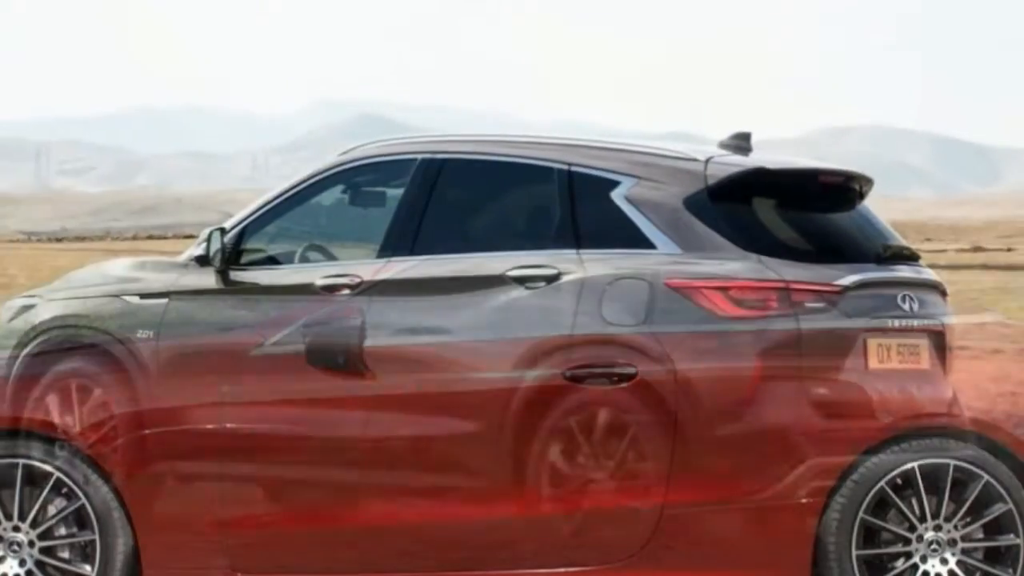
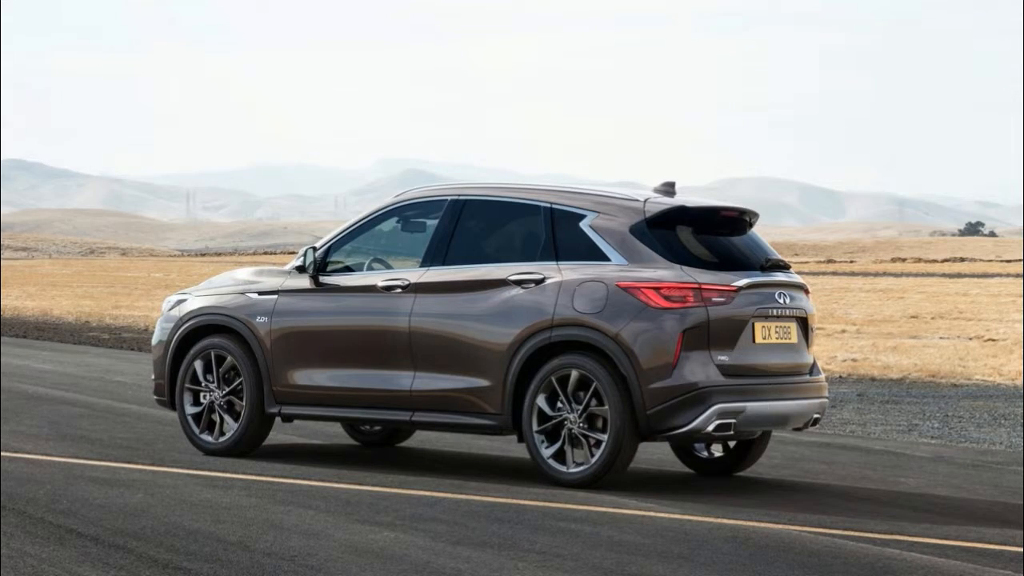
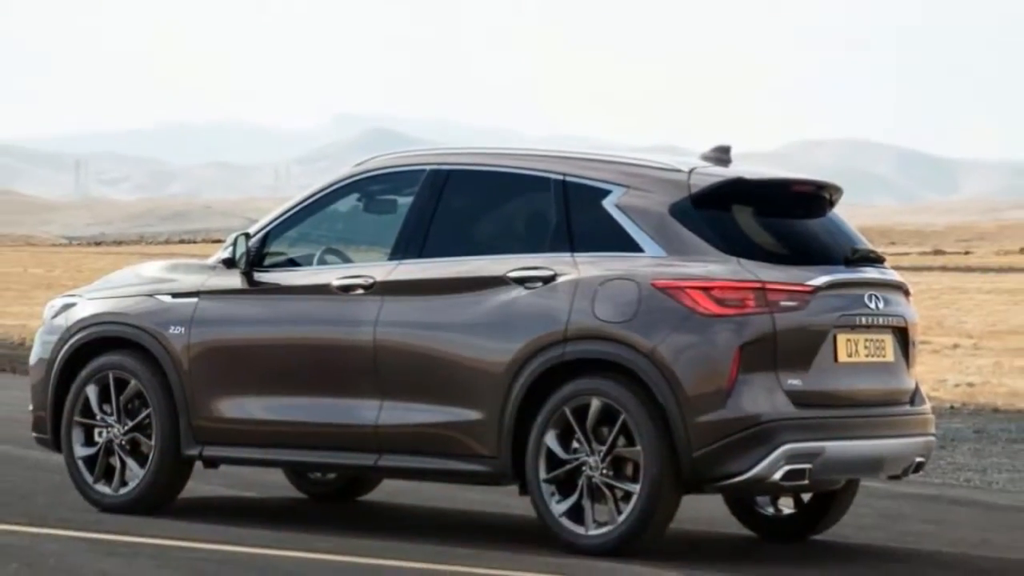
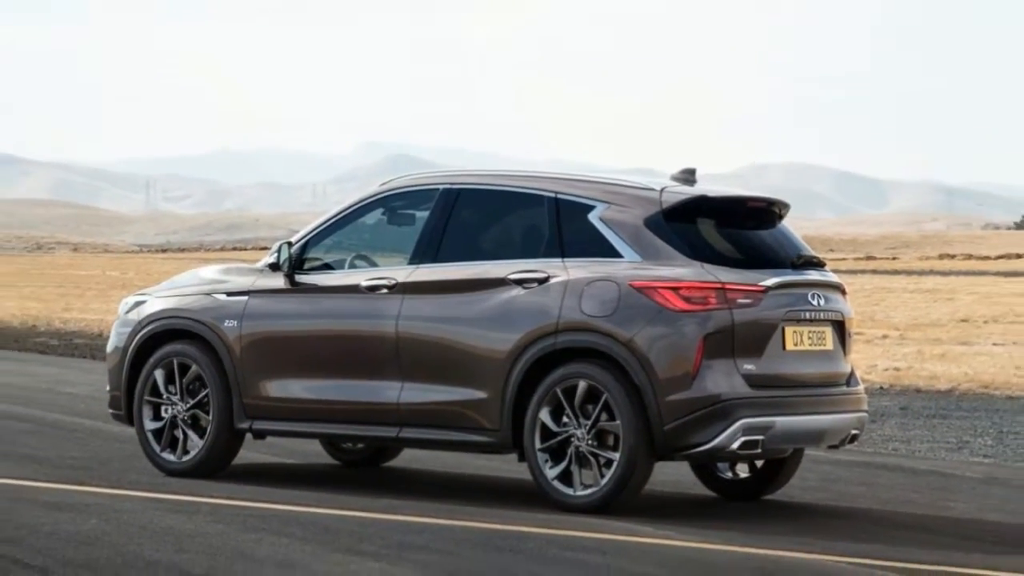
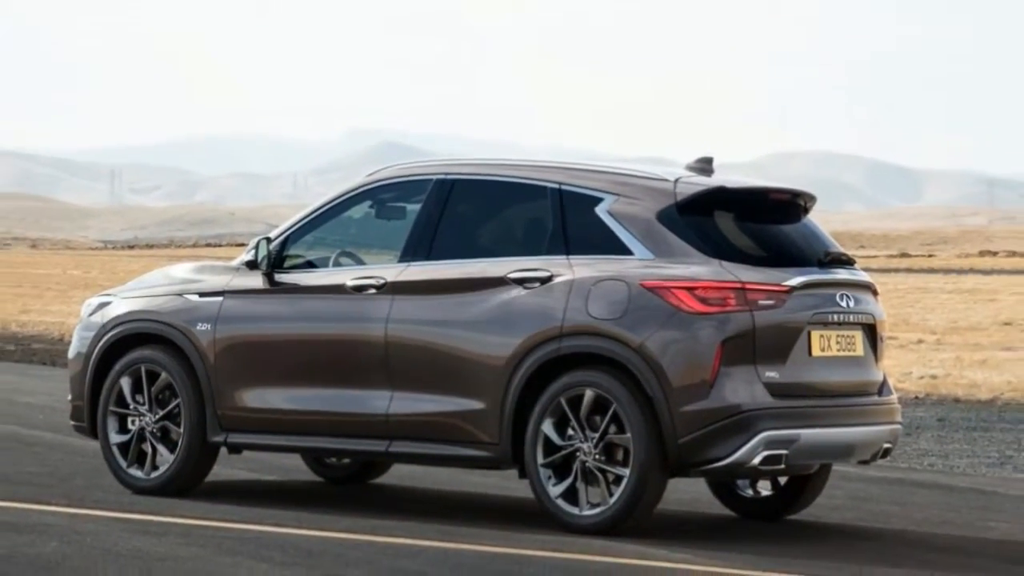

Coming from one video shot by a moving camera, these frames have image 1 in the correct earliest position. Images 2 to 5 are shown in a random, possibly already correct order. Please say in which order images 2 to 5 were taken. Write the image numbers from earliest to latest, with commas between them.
3, 5, 4, 2
